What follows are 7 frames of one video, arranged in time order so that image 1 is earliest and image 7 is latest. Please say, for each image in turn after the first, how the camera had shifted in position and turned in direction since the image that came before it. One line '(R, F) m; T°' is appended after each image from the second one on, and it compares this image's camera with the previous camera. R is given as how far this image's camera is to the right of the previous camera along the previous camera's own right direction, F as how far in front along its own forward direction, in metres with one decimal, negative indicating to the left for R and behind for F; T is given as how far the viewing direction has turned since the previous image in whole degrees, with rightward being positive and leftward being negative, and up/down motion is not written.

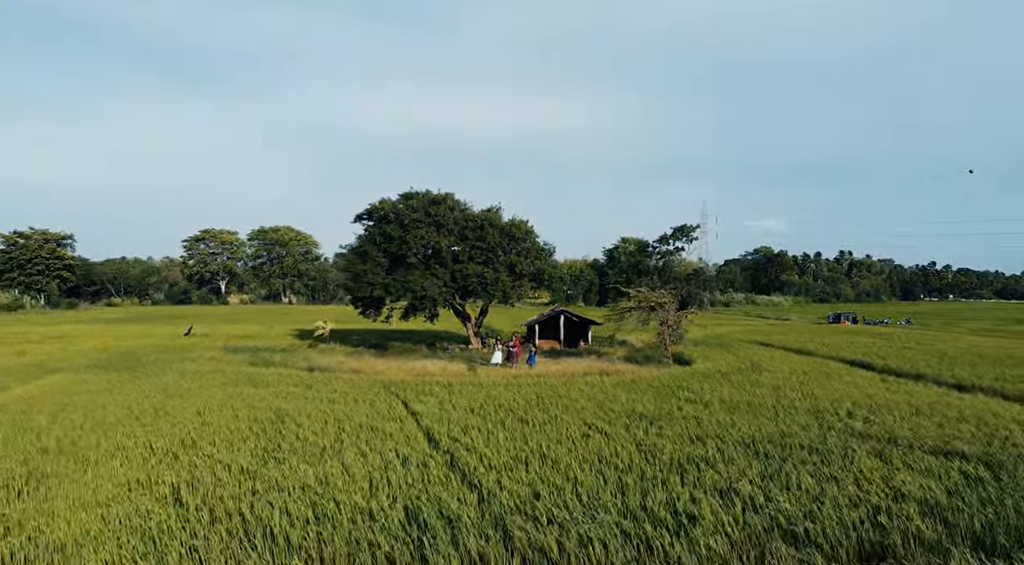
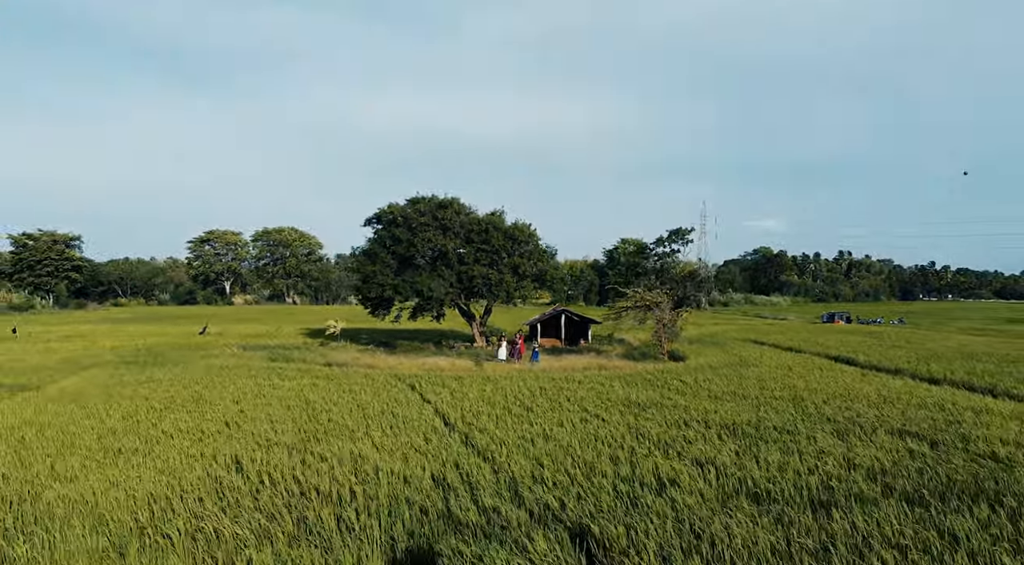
(-0.1, -1.4) m; 0°
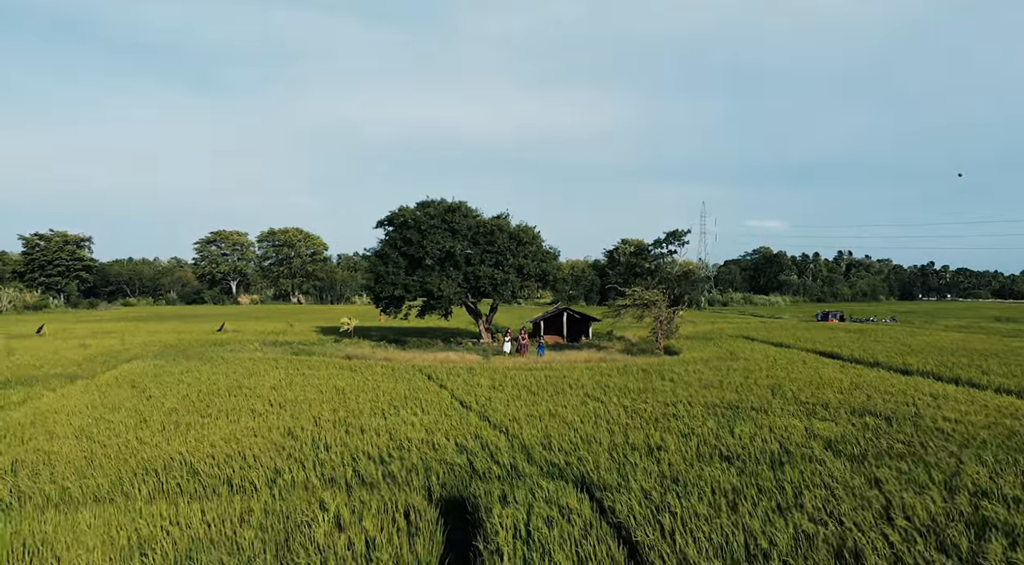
(-0.2, -1.7) m; 0°
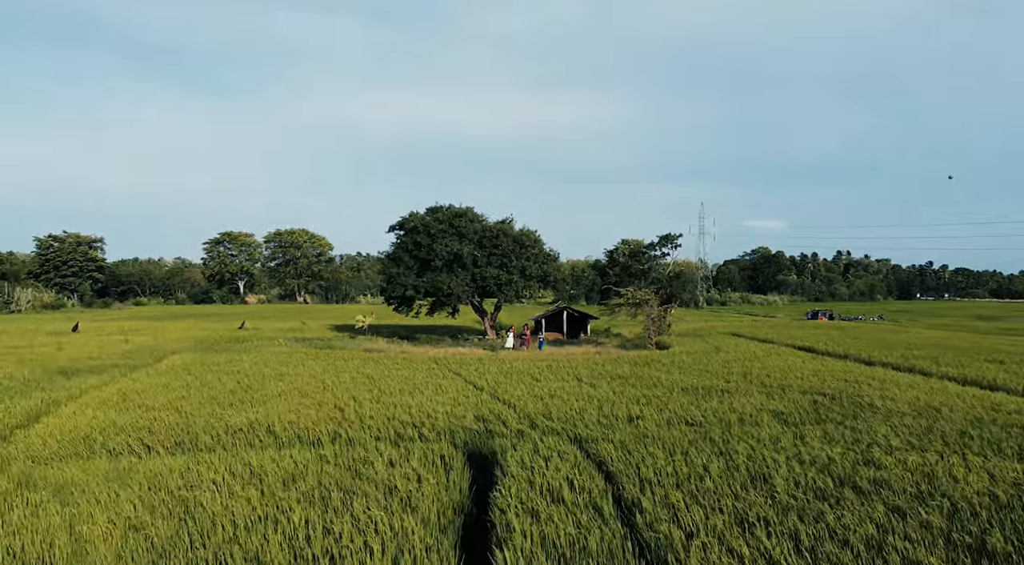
(-0.1, -2.5) m; 0°
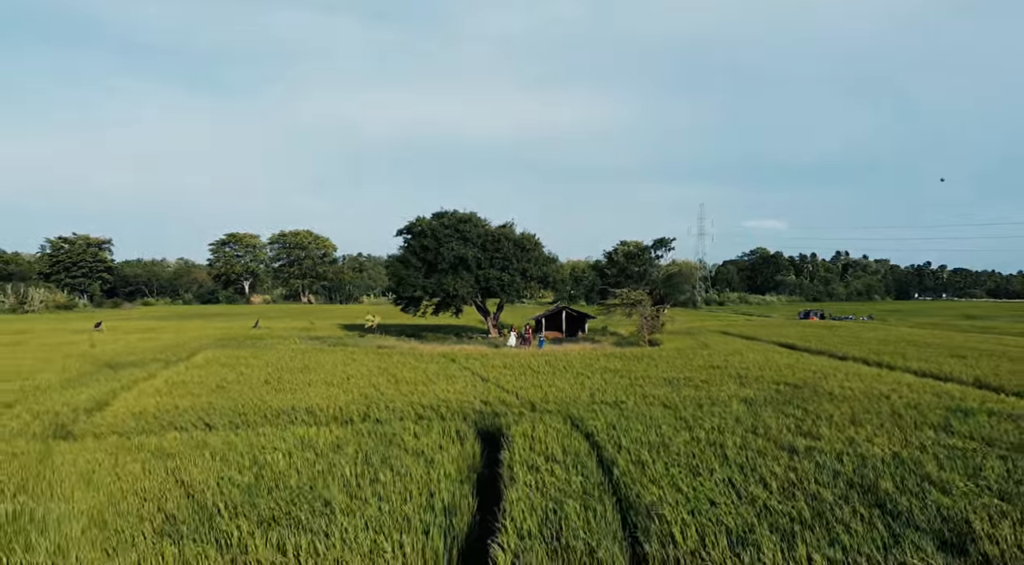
(-0.1, -2.0) m; 0°
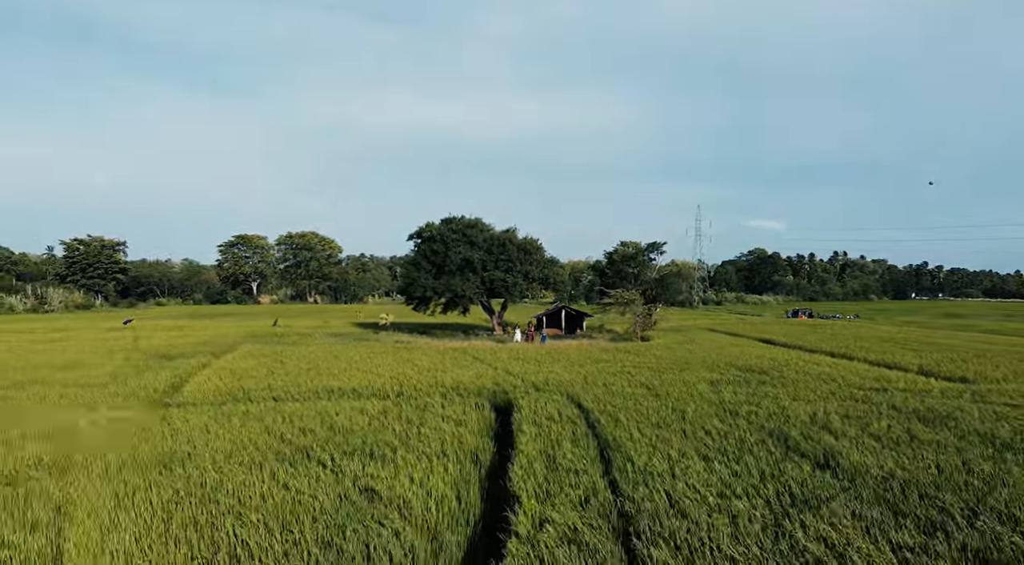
(-0.2, -3.1) m; 0°
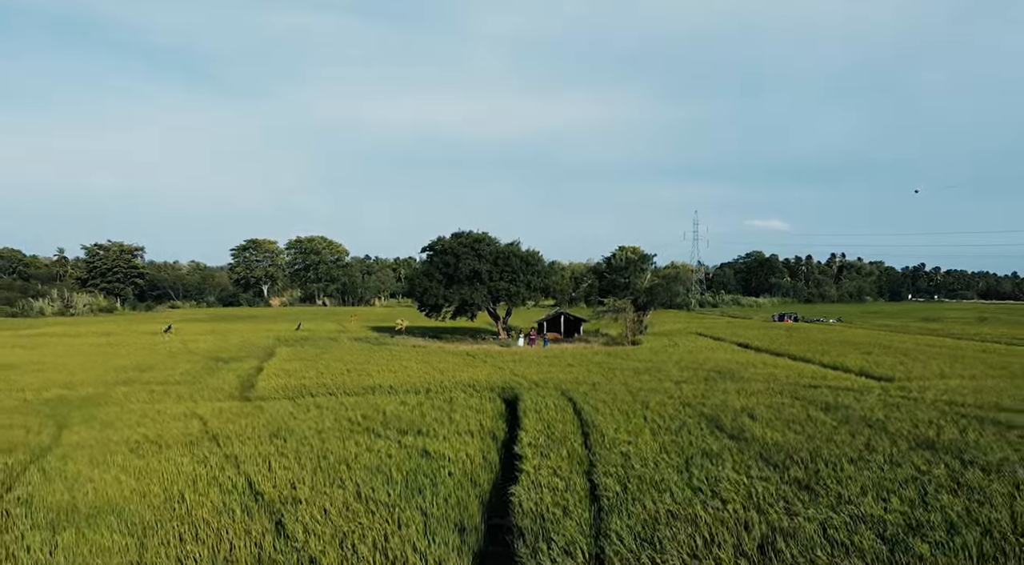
(-0.1, -4.3) m; 0°
